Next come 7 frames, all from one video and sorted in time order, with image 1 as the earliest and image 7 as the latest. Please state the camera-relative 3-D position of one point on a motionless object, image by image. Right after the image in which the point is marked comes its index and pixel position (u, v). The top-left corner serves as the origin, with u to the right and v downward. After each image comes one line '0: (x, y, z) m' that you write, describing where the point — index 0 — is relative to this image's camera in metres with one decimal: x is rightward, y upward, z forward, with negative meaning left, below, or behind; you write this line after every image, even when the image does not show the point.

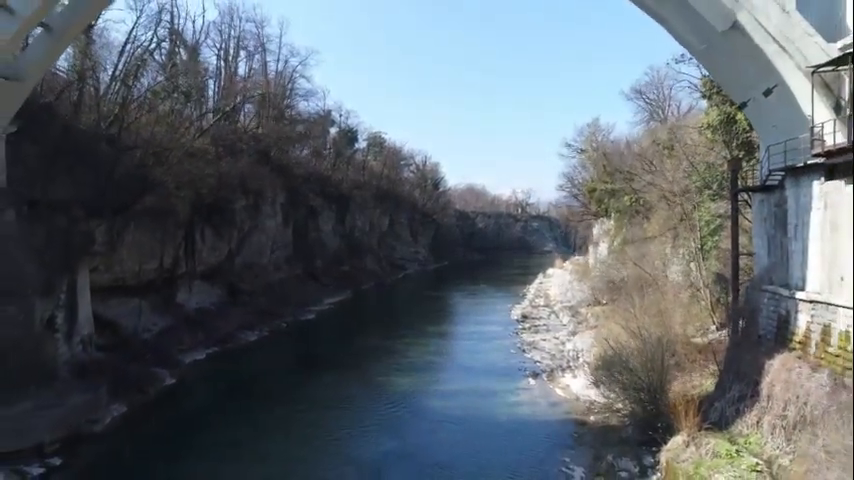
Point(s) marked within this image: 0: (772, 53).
0: (+4.4, +2.4, +8.8) m
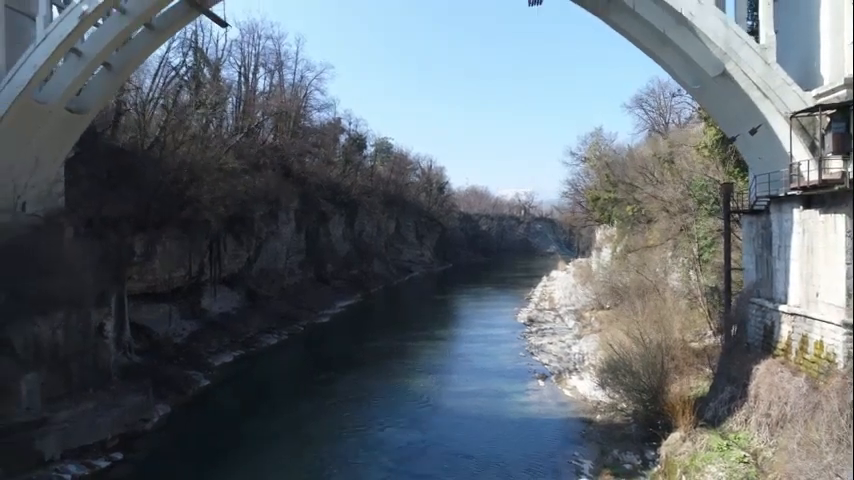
0: (+4.9, +2.0, +10.1) m
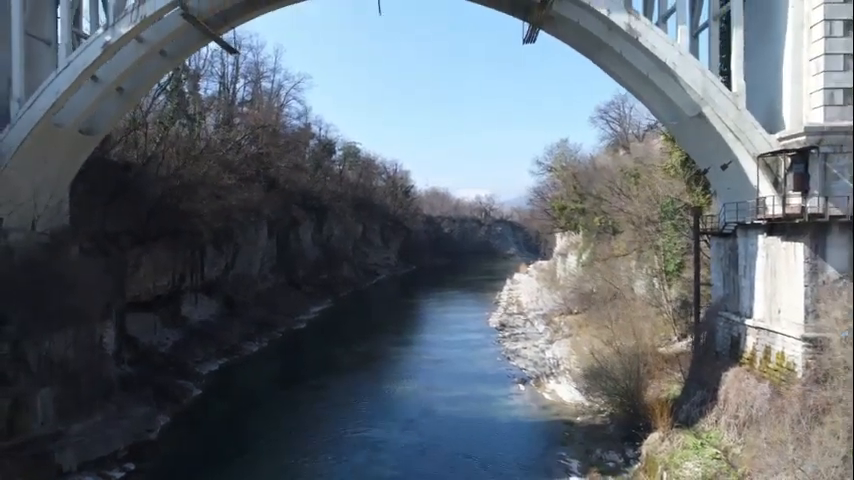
0: (+5.0, +1.7, +11.5) m
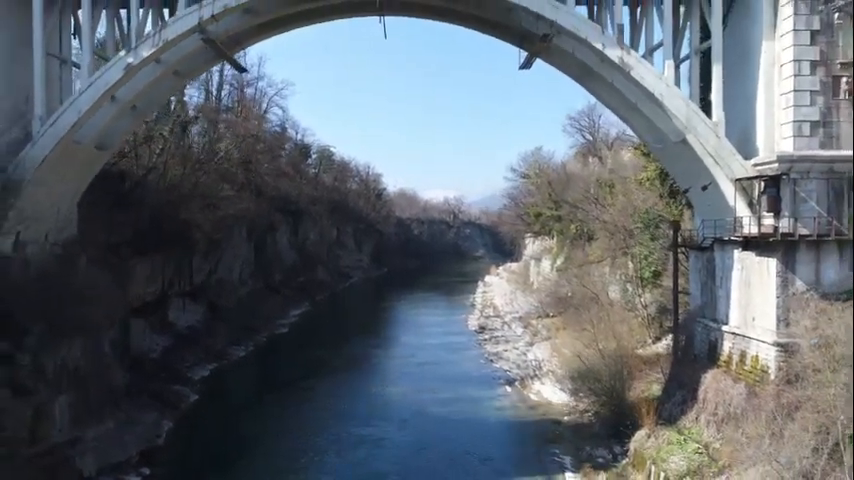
0: (+5.2, +1.4, +12.7) m
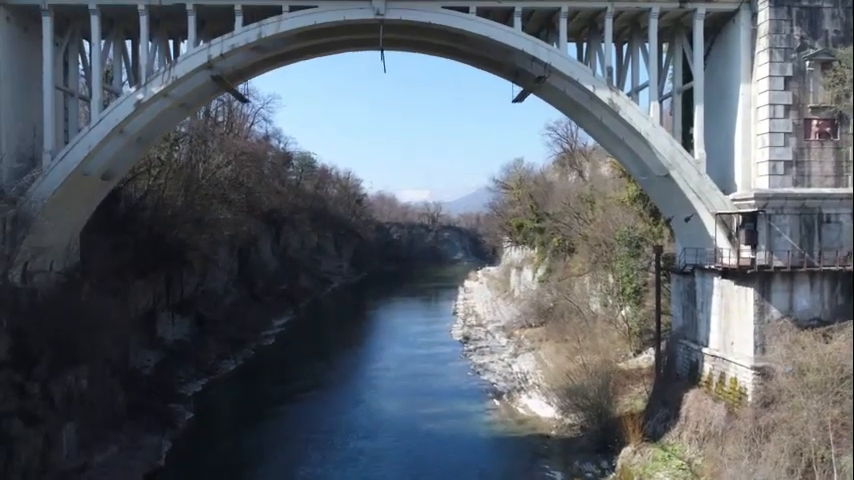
0: (+5.2, +0.8, +13.6) m
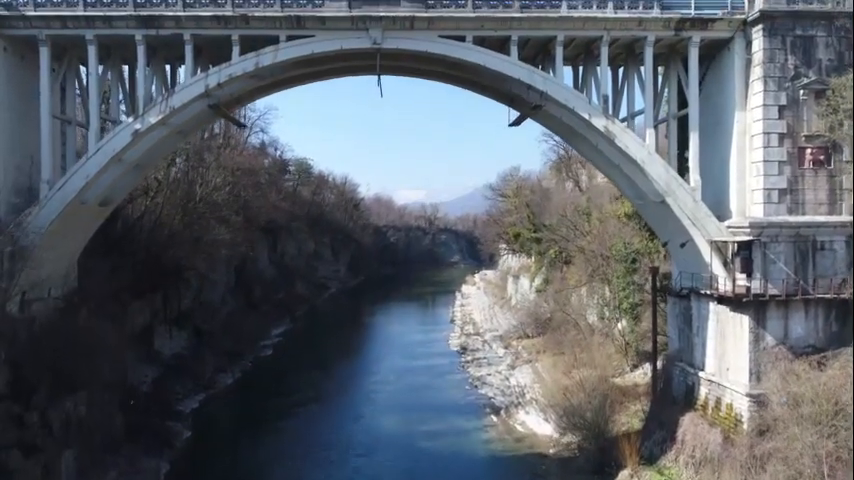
0: (+5.1, +0.3, +13.6) m
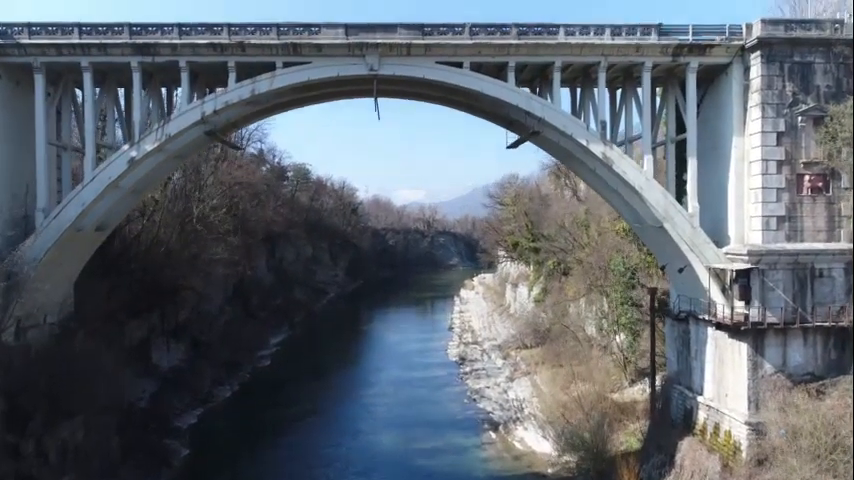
0: (+5.1, -0.2, +13.6) m
